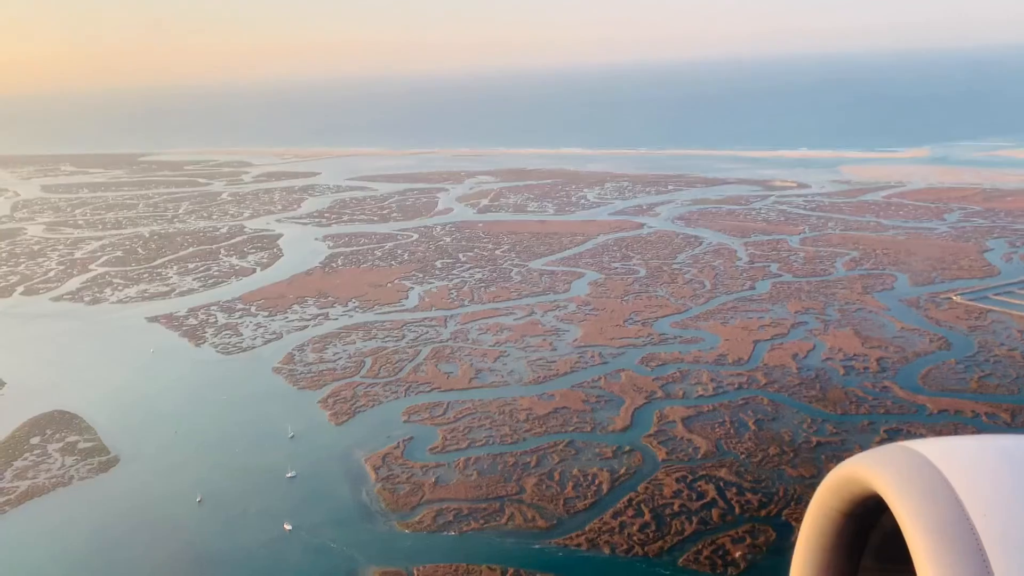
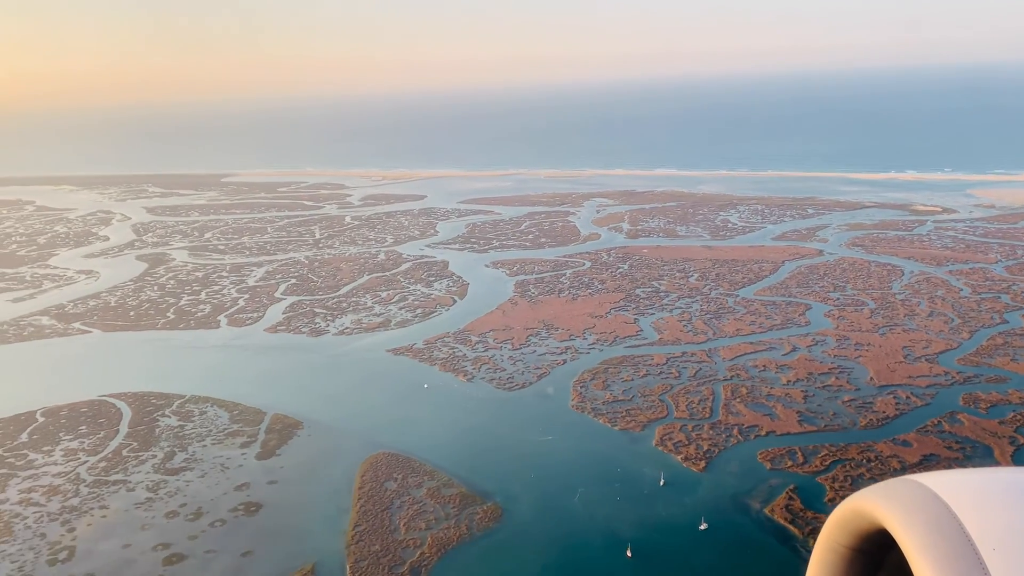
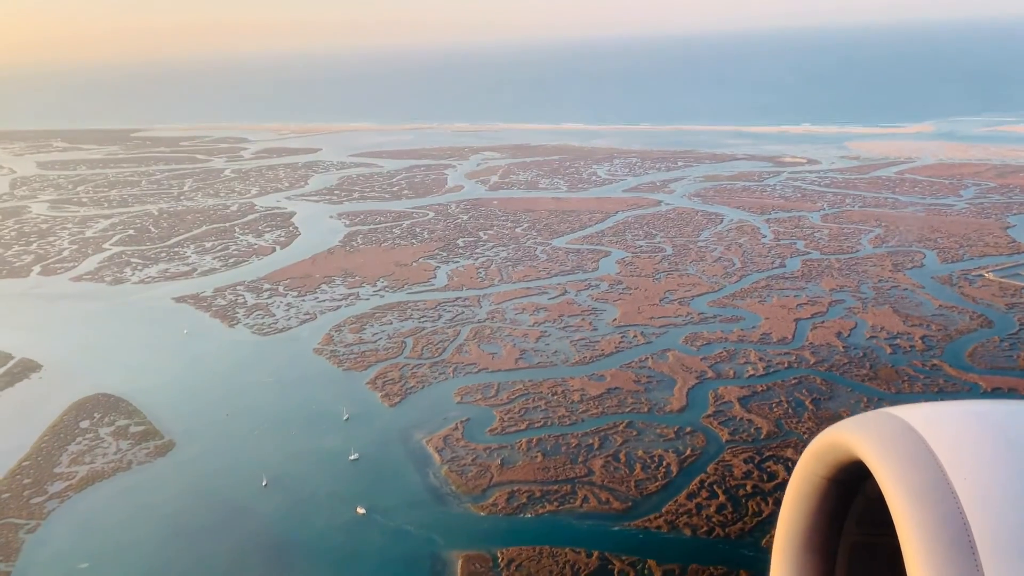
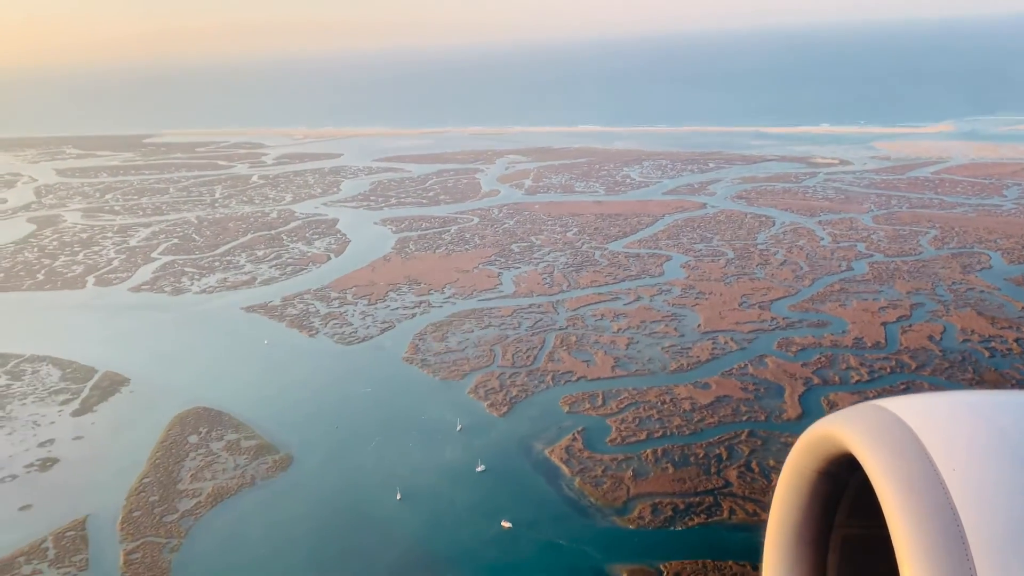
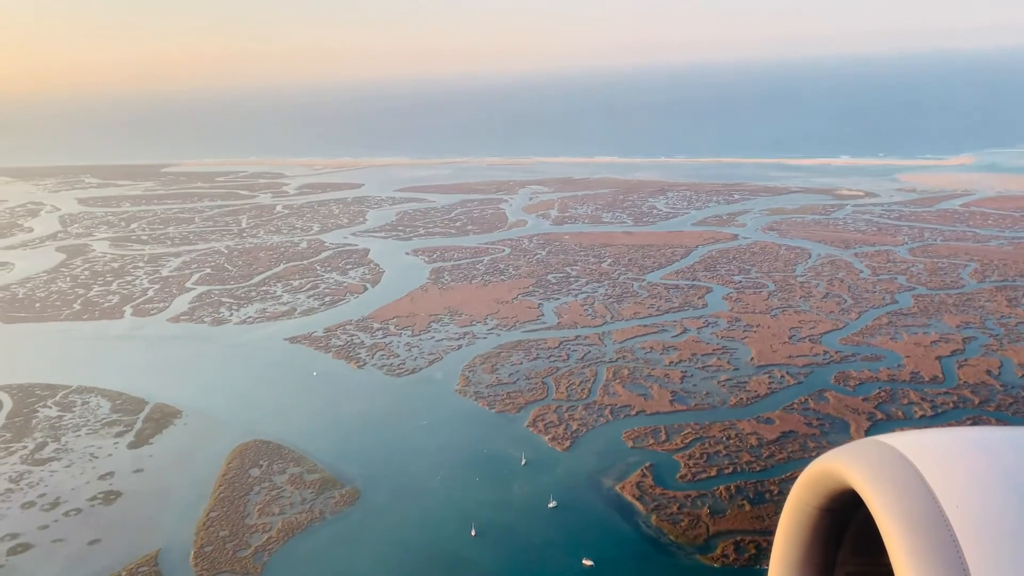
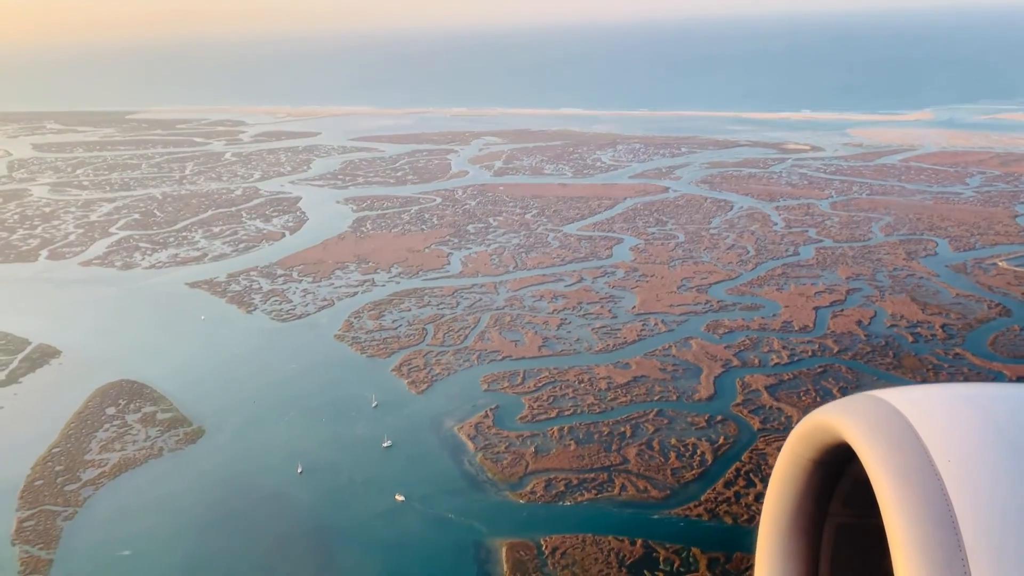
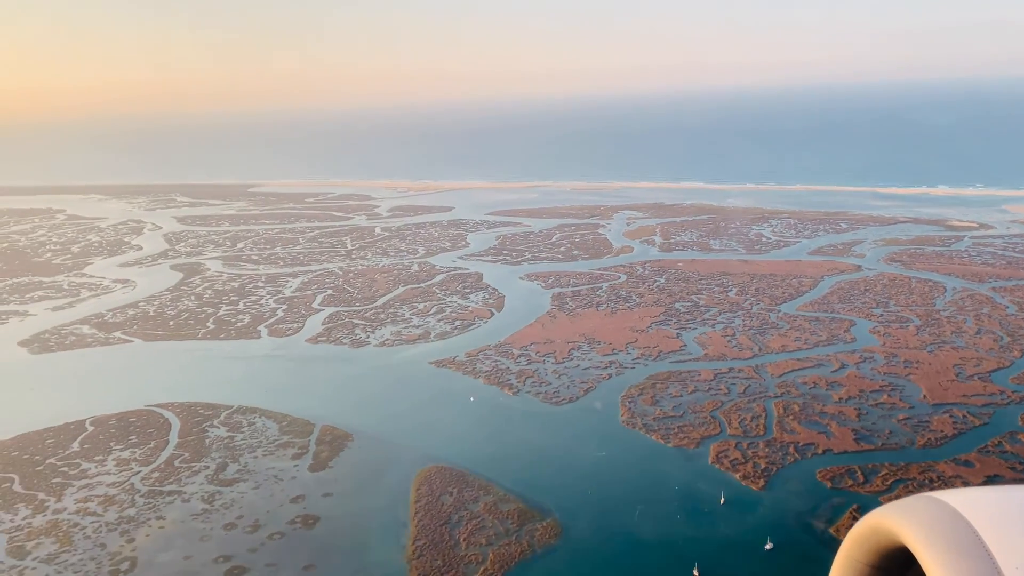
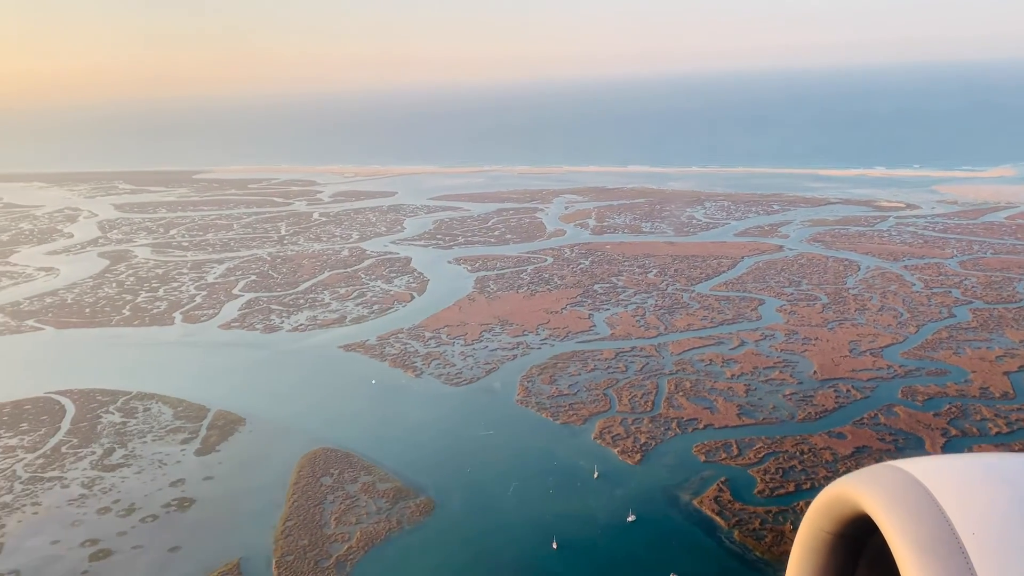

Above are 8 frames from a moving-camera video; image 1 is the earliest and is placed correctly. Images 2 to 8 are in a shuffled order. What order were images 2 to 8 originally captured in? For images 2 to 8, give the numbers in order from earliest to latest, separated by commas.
3, 6, 4, 5, 8, 2, 7
